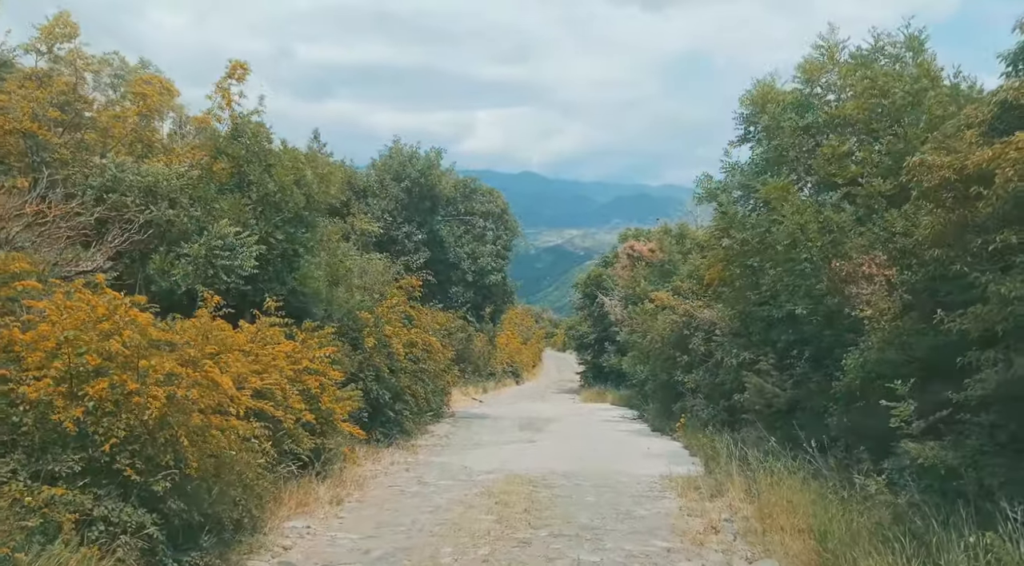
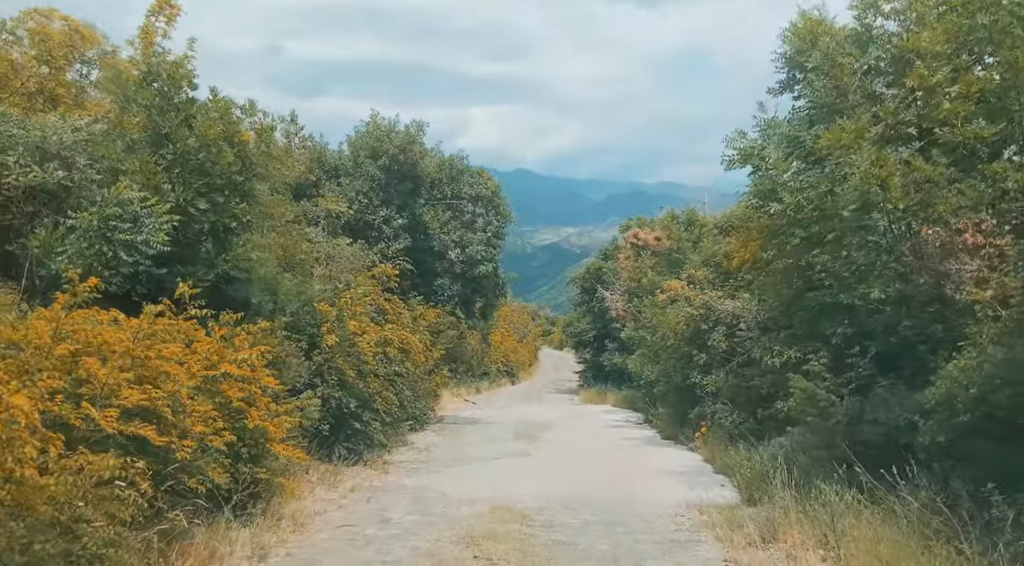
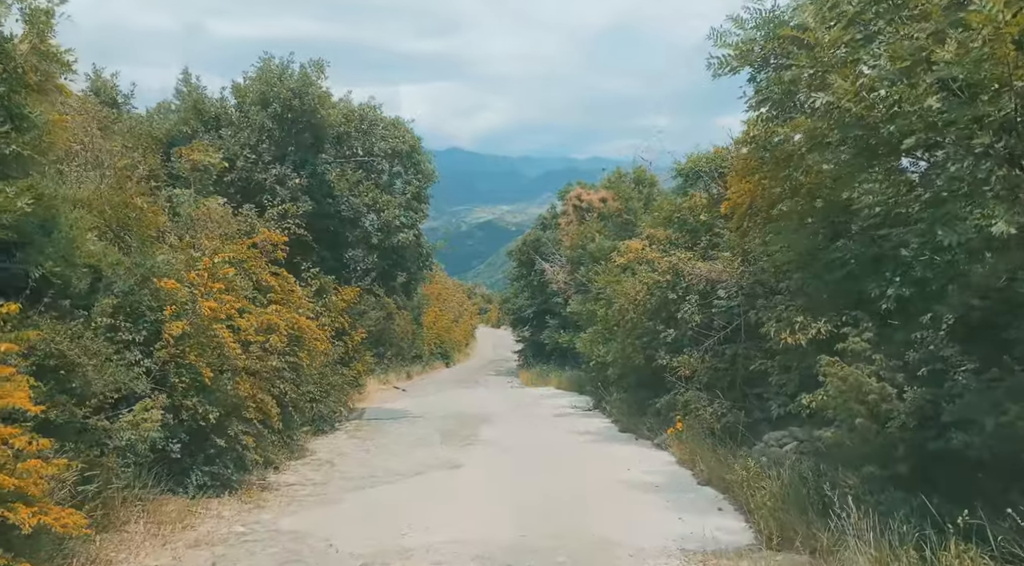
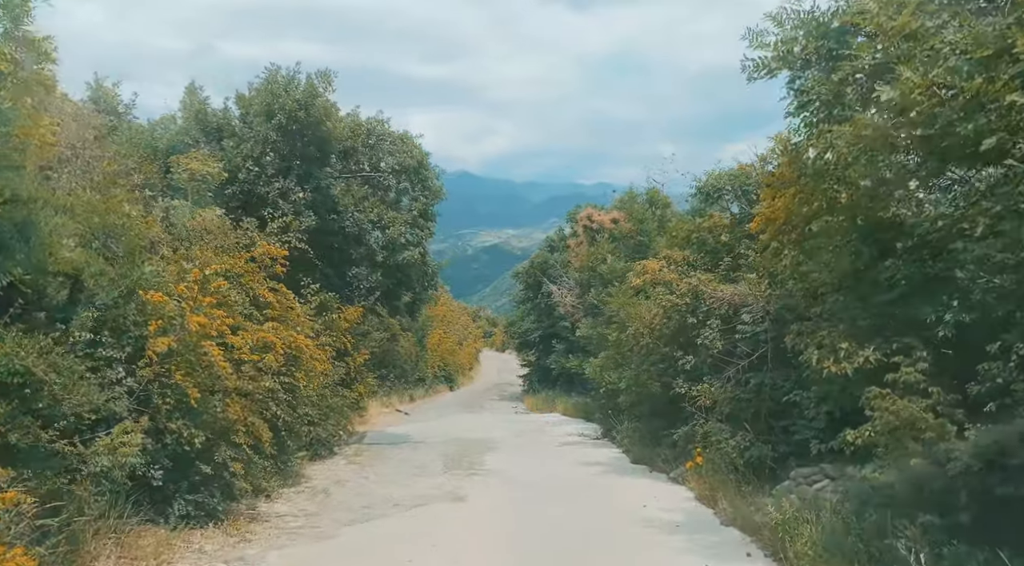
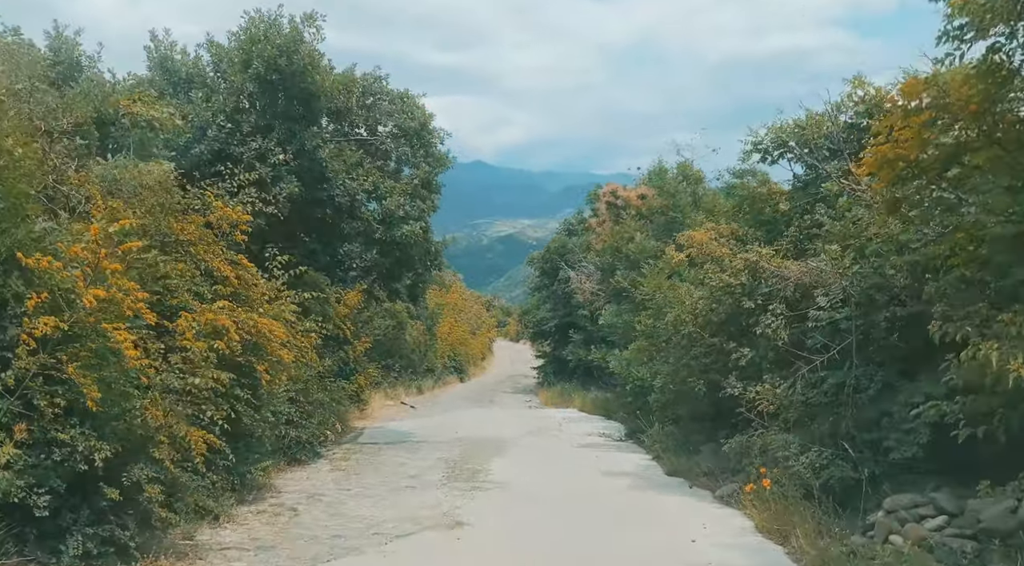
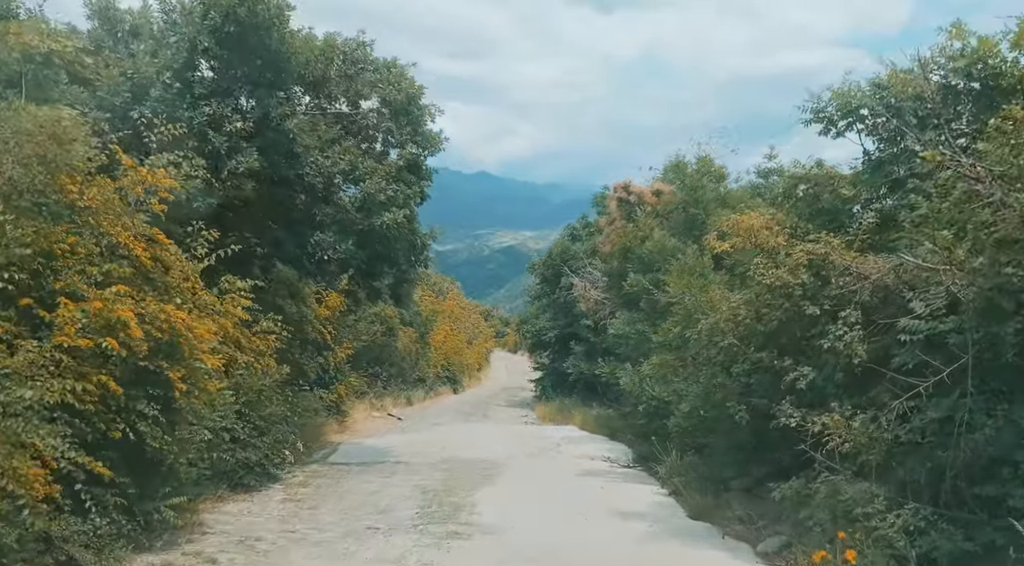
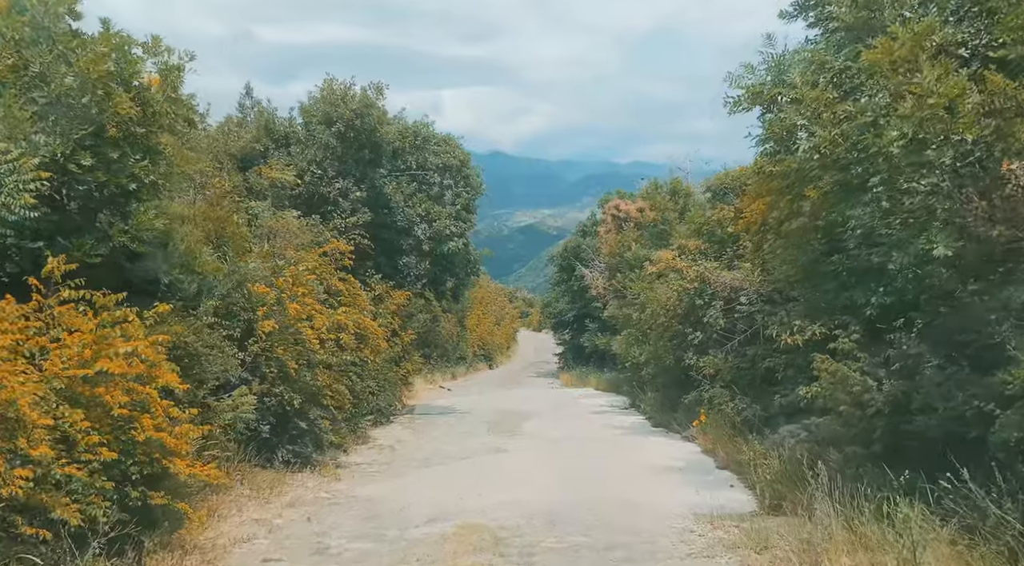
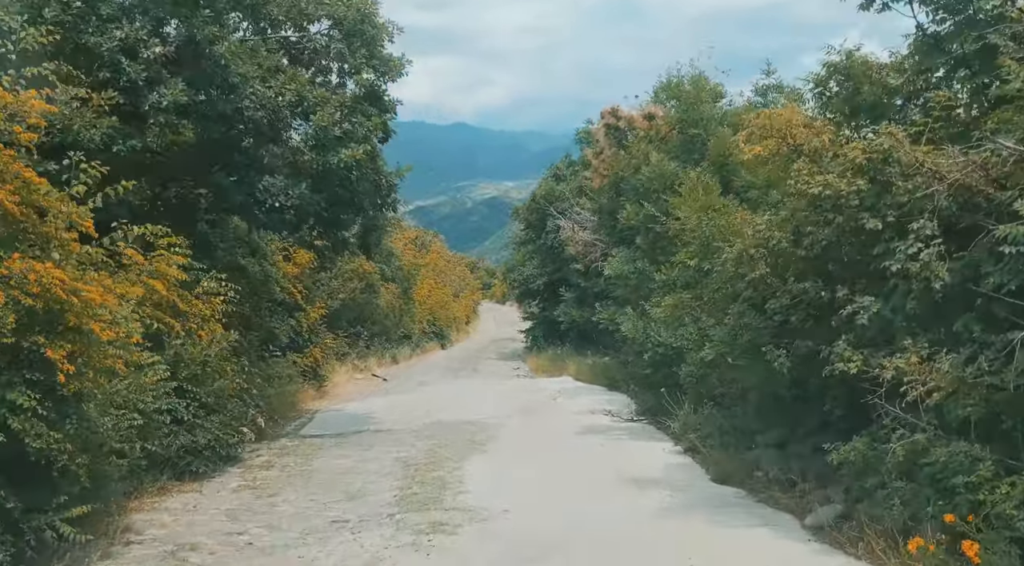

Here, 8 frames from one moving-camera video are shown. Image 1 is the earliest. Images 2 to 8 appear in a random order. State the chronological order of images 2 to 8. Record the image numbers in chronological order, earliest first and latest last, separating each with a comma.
2, 7, 3, 4, 5, 6, 8
